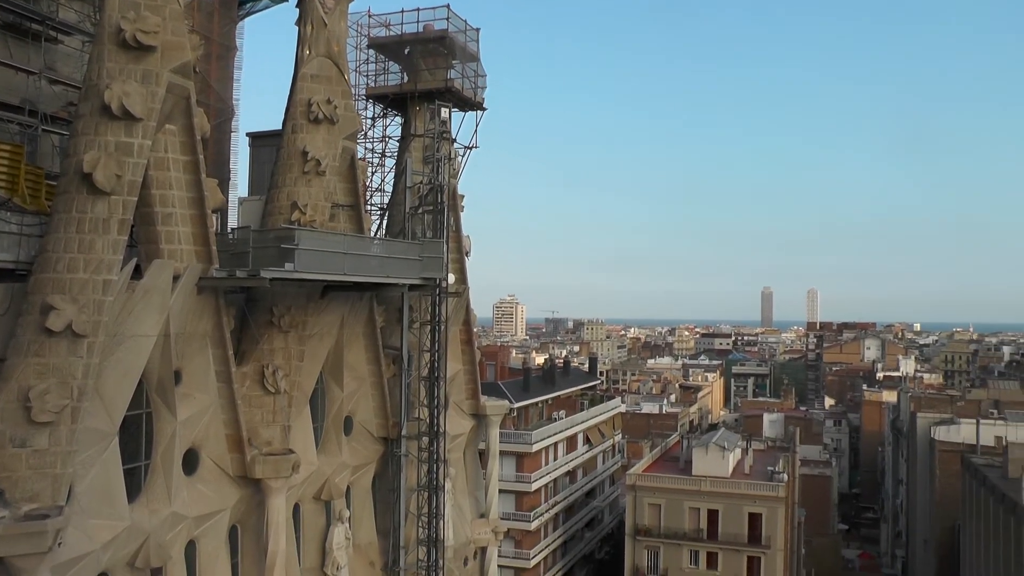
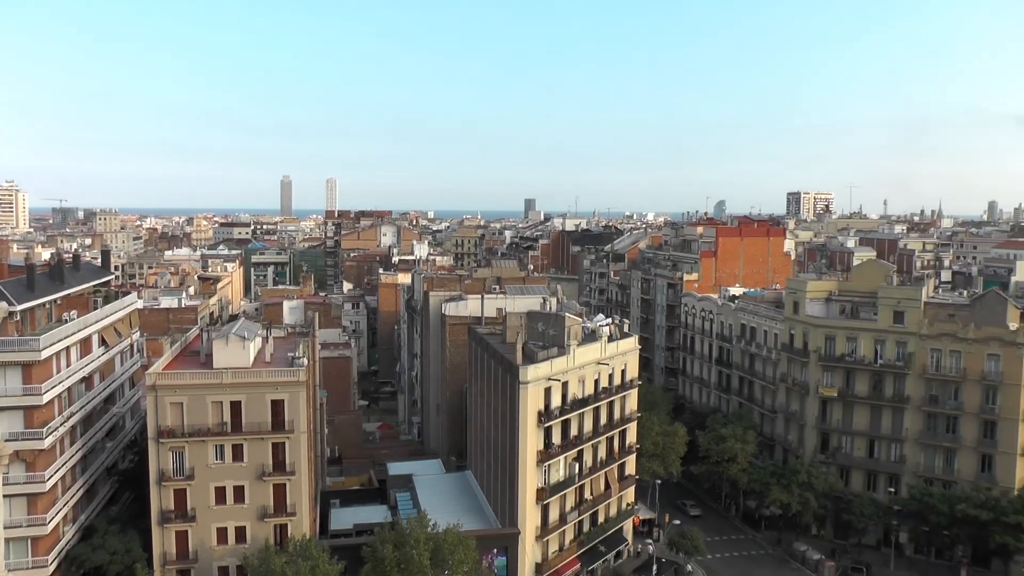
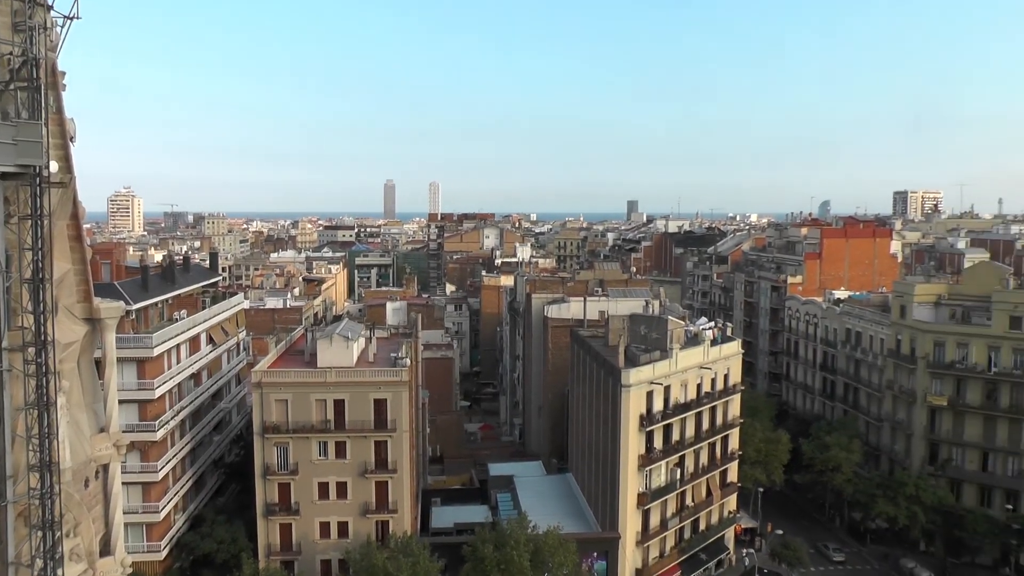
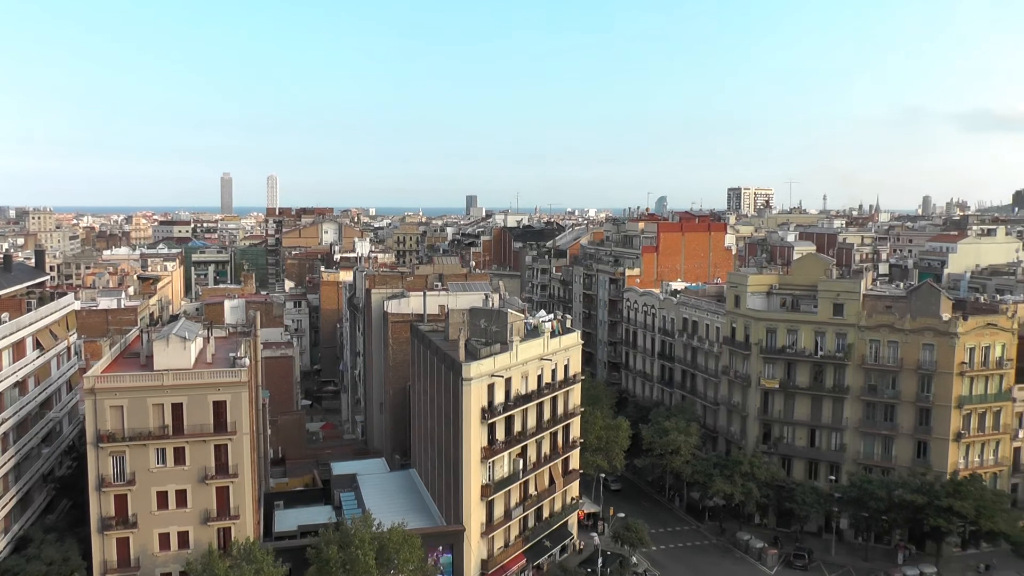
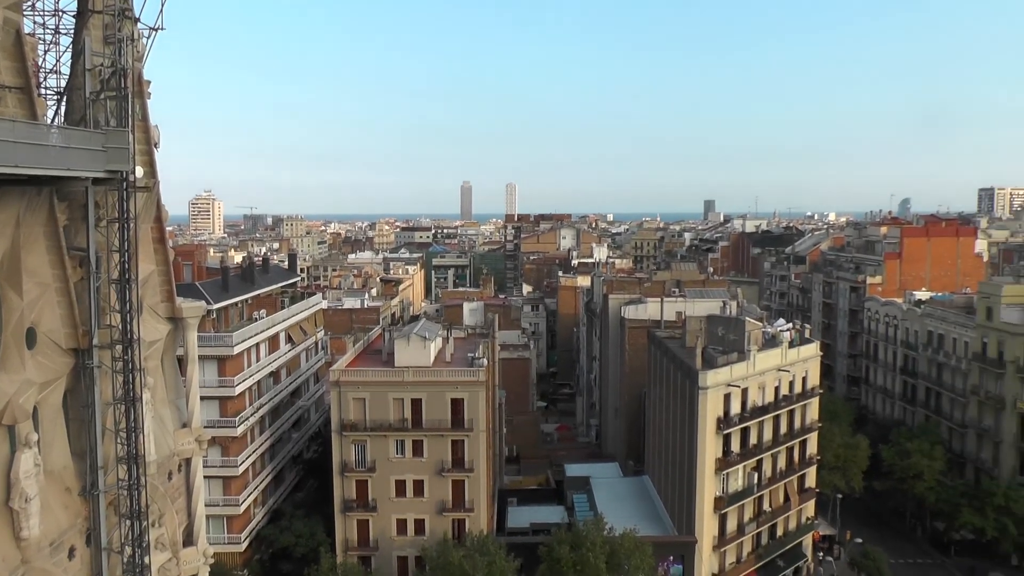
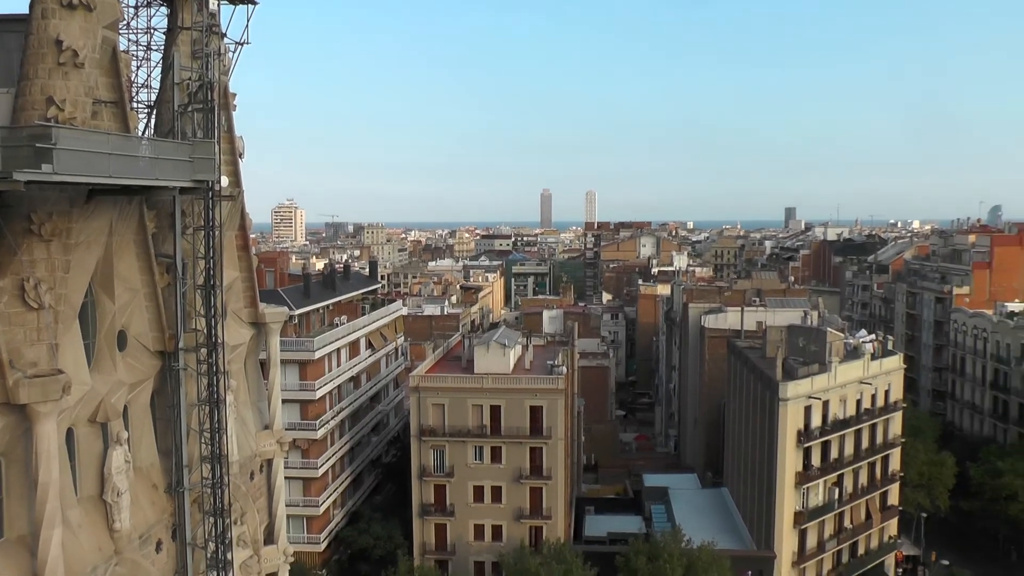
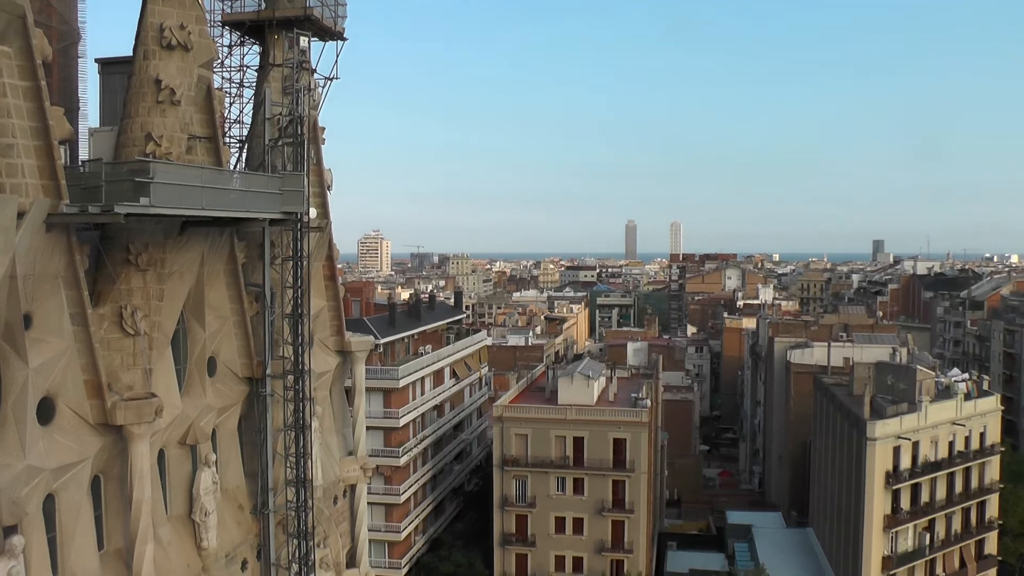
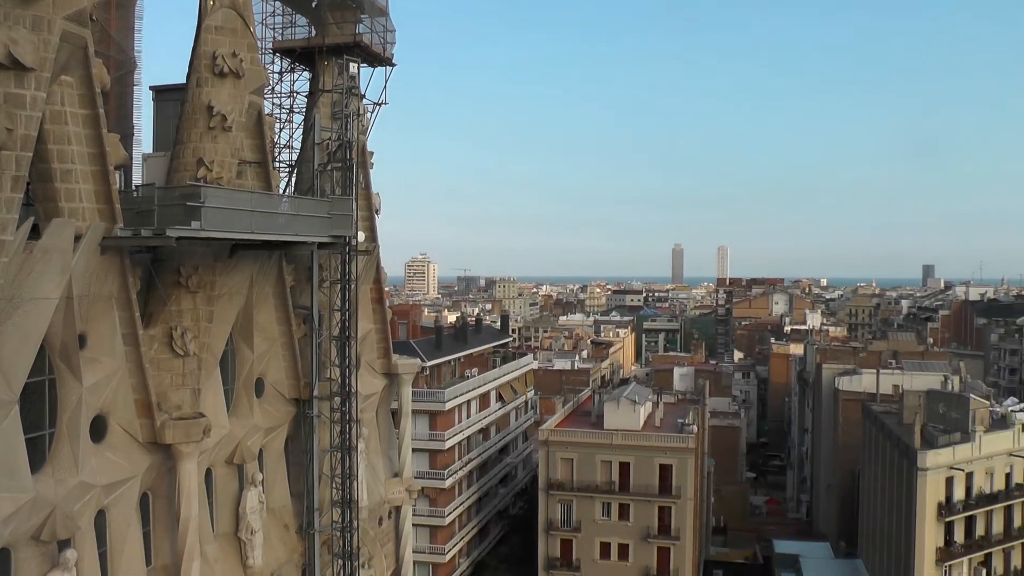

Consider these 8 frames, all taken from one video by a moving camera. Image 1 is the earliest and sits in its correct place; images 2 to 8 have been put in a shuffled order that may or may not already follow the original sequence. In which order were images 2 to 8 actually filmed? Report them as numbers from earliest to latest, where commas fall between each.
8, 7, 6, 5, 3, 2, 4
